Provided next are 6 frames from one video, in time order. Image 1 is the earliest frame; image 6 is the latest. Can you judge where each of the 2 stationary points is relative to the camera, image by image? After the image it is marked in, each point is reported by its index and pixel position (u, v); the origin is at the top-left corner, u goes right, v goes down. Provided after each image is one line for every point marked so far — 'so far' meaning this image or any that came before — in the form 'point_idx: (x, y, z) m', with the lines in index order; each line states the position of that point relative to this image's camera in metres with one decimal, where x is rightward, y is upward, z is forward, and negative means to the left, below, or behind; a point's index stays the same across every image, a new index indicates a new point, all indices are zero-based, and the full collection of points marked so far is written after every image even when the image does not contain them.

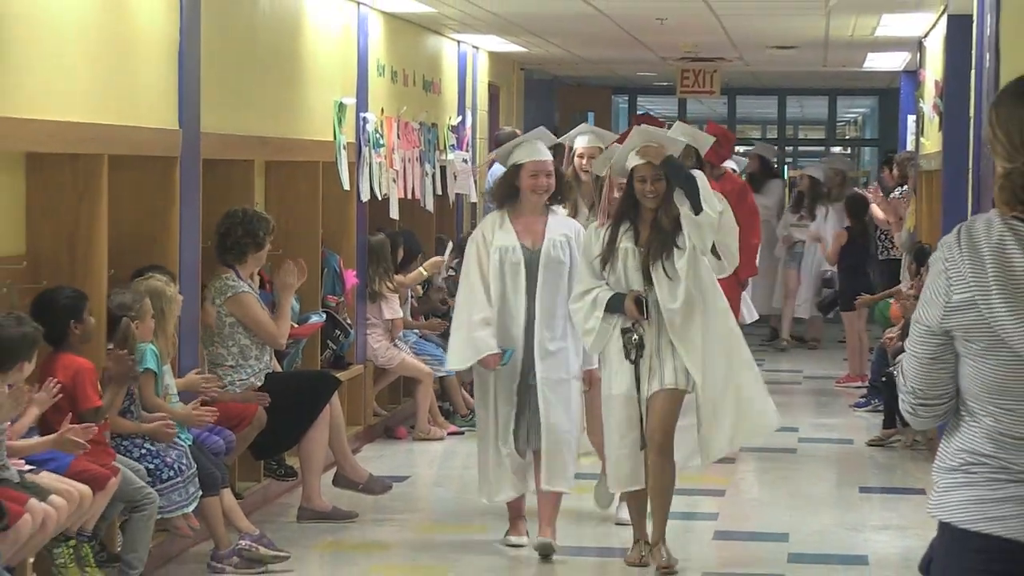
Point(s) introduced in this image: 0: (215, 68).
0: (-0.8, +0.6, +5.8) m
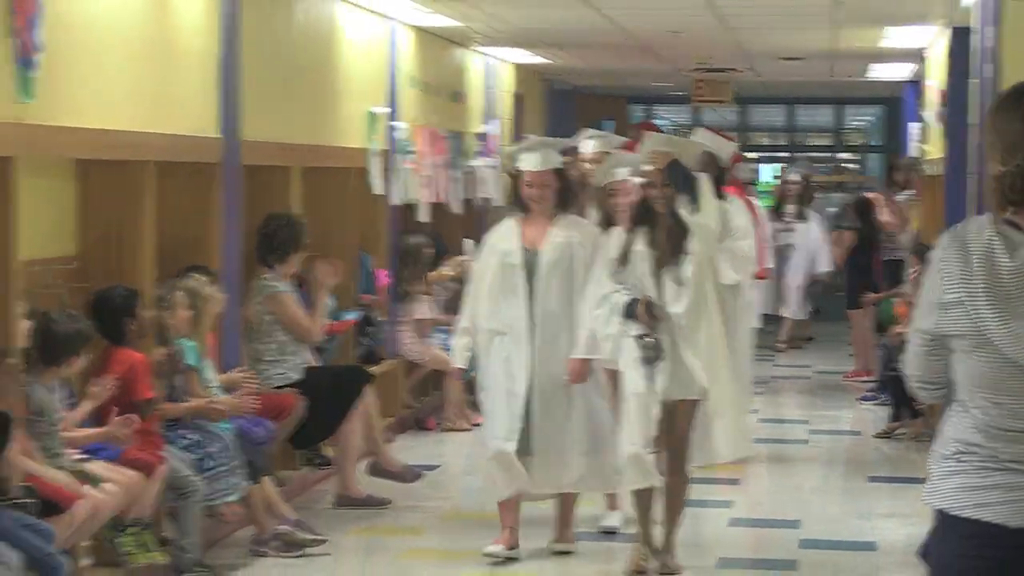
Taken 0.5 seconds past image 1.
0: (-0.7, +0.6, +6.2) m
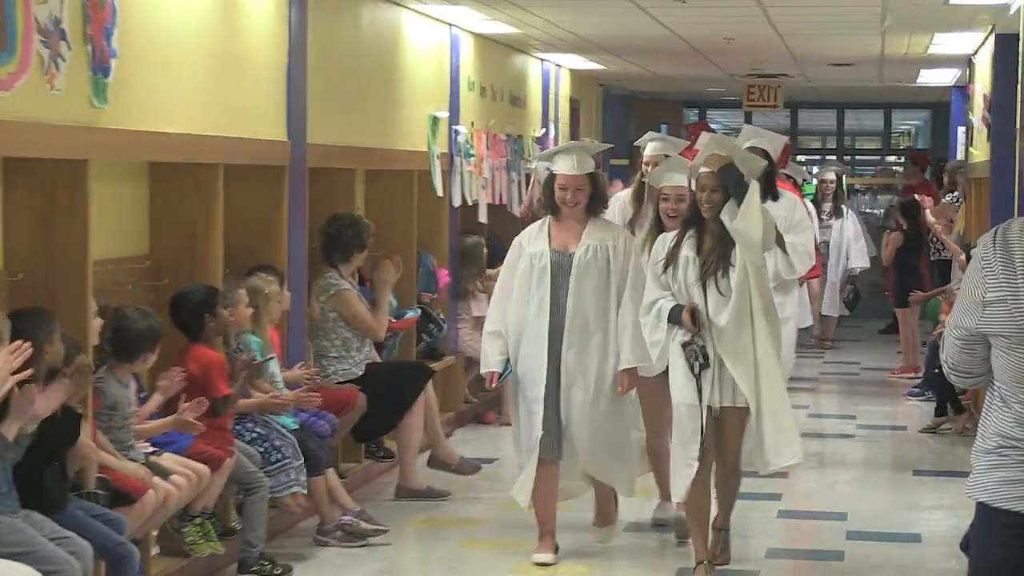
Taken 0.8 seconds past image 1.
0: (-0.5, +0.6, +6.3) m
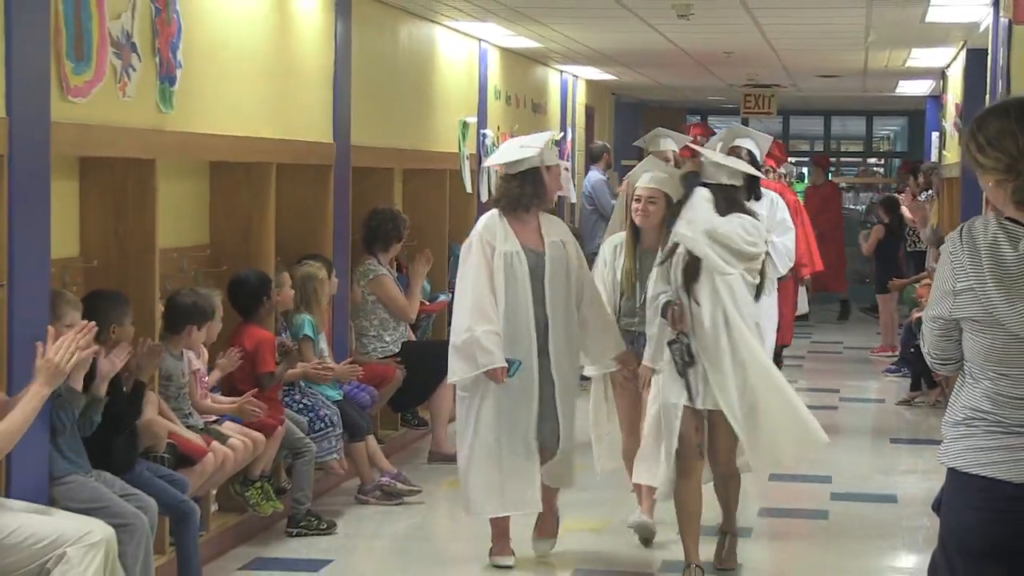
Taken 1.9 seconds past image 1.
0: (-0.5, +0.6, +7.1) m
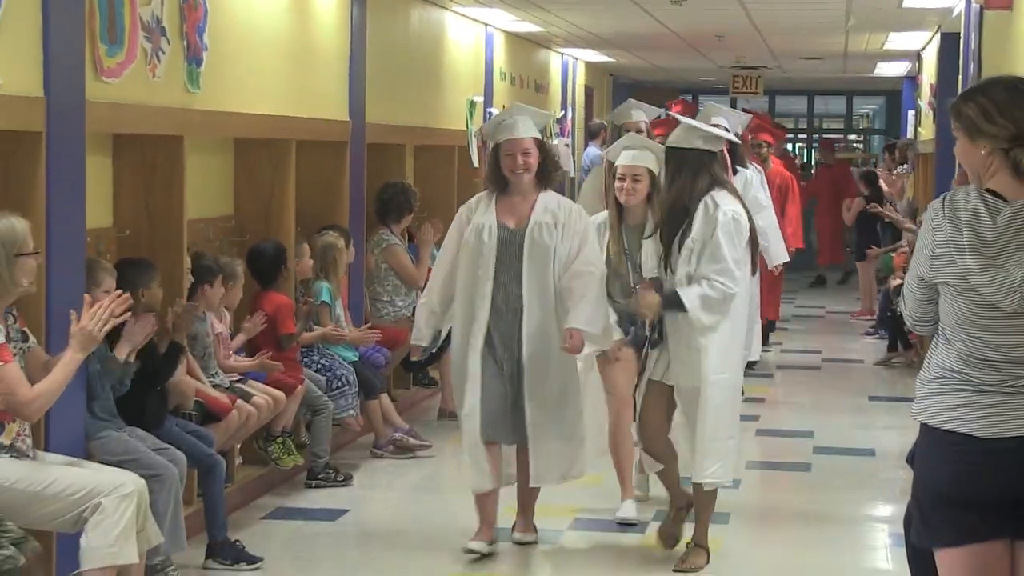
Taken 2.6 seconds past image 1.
0: (-0.5, +0.7, +7.5) m
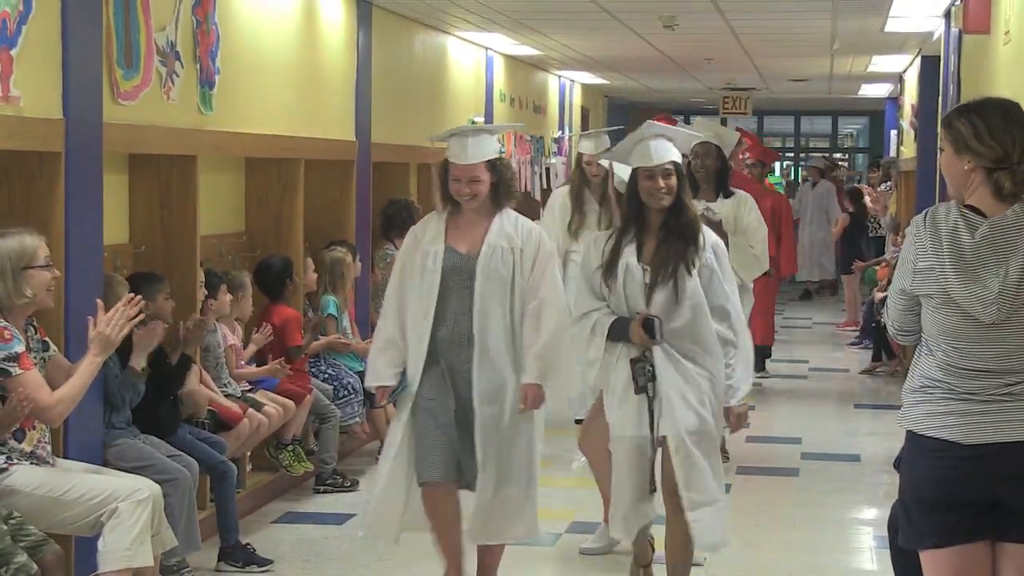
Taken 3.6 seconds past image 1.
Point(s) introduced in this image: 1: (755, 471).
0: (-0.5, +0.7, +7.8) m
1: (+0.8, -0.6, +7.2) m
